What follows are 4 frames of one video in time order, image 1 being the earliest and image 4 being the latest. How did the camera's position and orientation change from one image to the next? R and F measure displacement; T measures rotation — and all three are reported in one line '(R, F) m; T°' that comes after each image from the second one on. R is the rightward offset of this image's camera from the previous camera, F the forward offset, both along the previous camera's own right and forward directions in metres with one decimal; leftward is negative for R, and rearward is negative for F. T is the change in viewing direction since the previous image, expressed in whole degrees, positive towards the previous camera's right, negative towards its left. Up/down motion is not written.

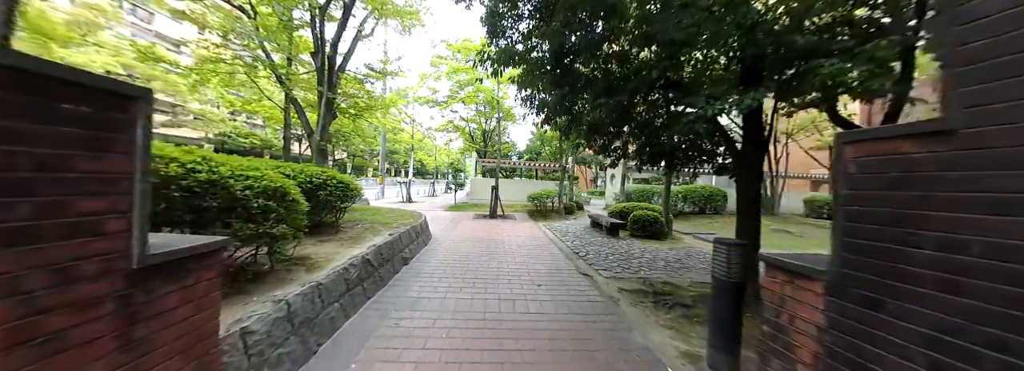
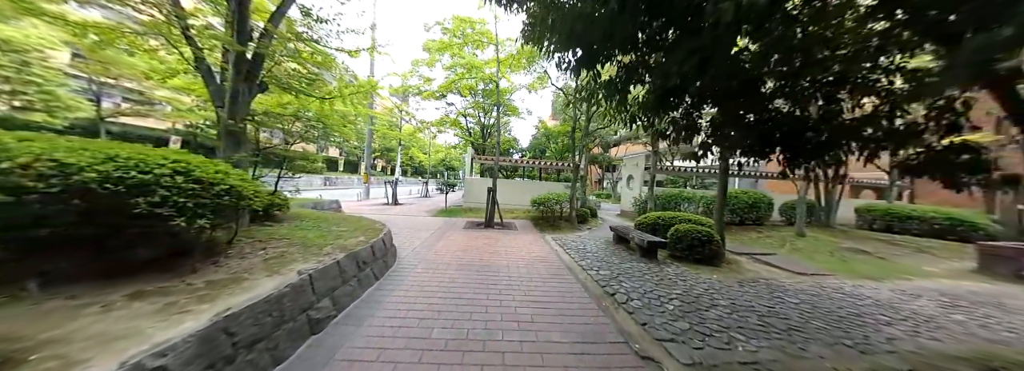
(0.0, +1.8) m; +1°
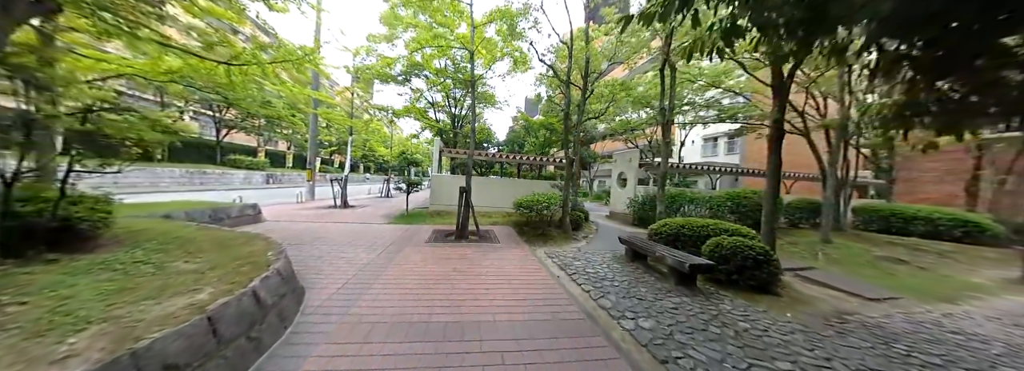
(-0.1, +1.5) m; +6°
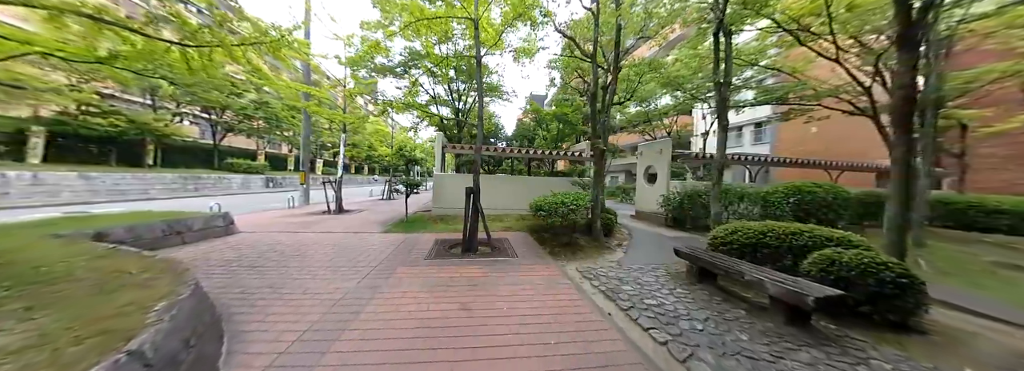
(-0.3, +1.0) m; -1°
